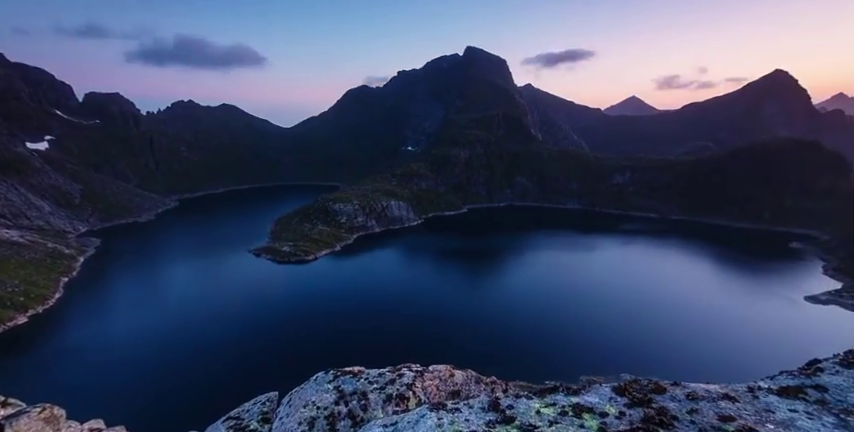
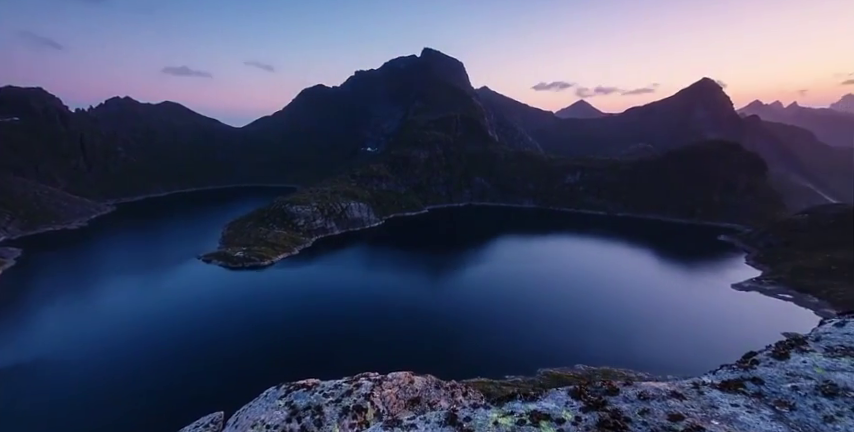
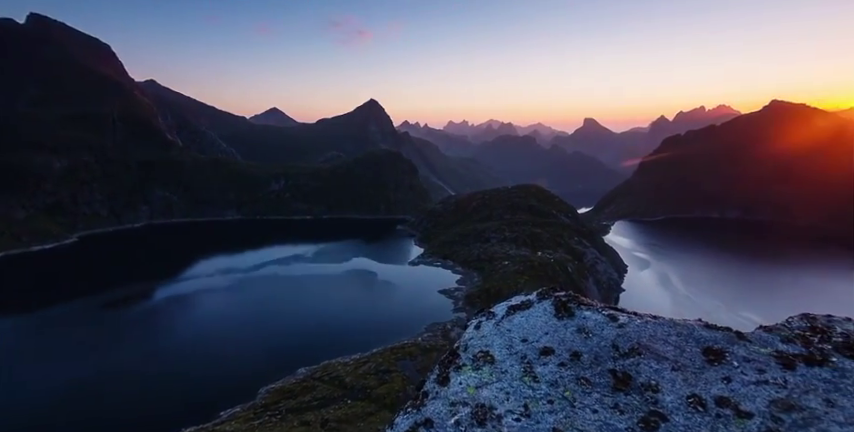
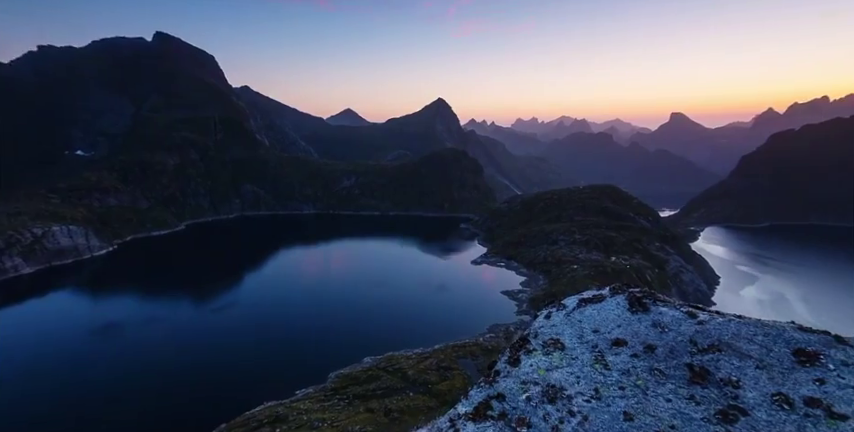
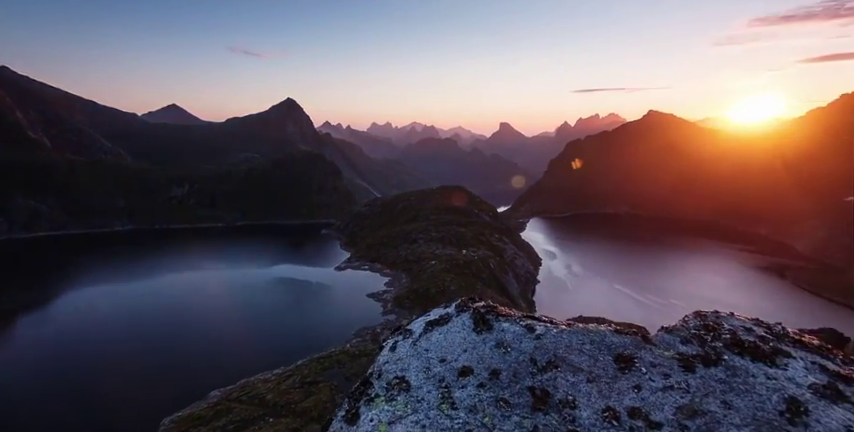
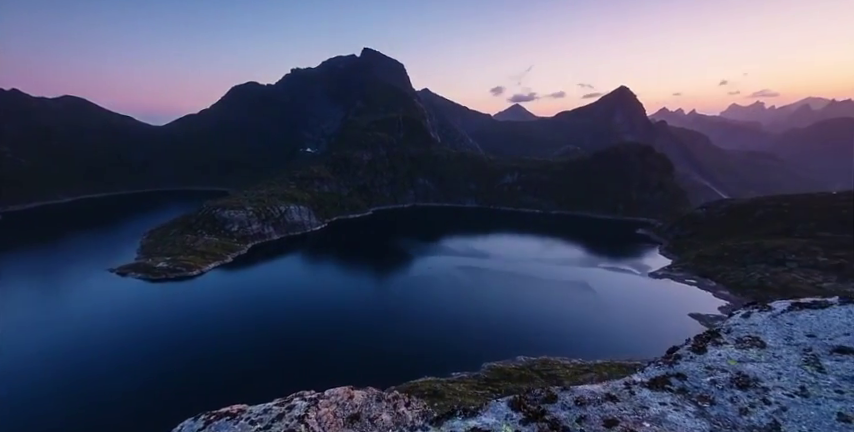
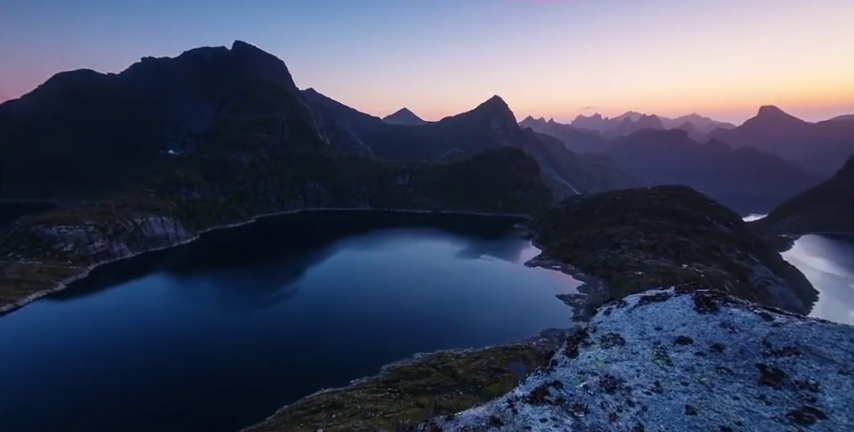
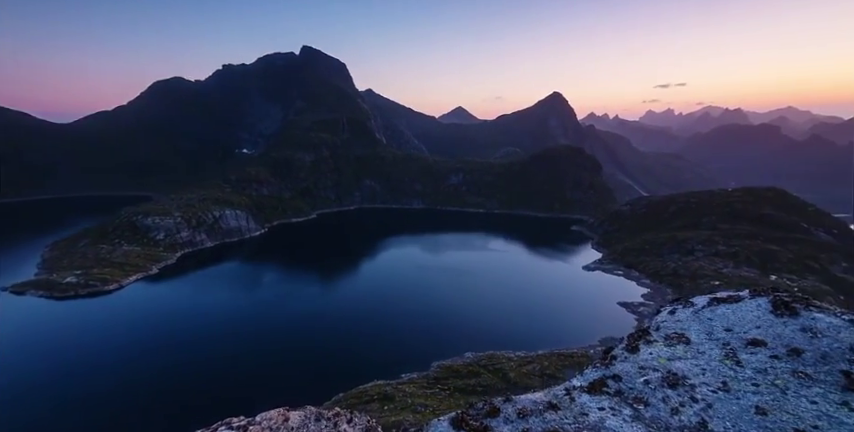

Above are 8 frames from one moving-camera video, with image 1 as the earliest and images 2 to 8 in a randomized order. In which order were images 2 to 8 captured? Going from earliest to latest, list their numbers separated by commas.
2, 6, 8, 7, 4, 3, 5
